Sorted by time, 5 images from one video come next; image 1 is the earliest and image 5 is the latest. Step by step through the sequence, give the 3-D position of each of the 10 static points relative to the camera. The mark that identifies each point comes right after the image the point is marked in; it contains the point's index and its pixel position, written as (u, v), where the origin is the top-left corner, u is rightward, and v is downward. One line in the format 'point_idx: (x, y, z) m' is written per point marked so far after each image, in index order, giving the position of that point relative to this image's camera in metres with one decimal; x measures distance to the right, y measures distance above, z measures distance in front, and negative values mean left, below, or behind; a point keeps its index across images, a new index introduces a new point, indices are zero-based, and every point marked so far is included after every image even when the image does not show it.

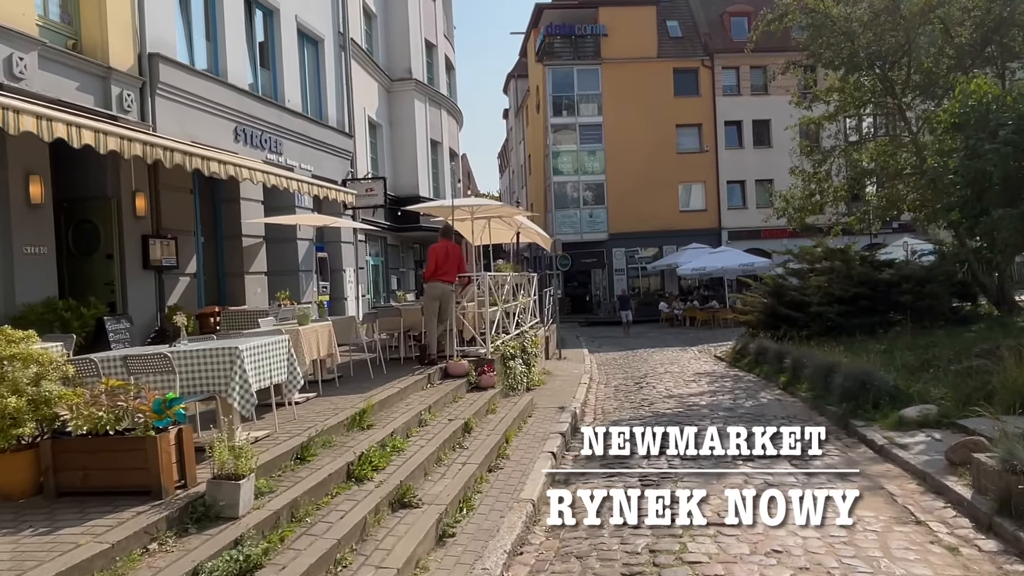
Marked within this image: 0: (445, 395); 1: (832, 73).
0: (-0.8, -1.3, +8.5) m
1: (+8.7, +5.8, +19.4) m
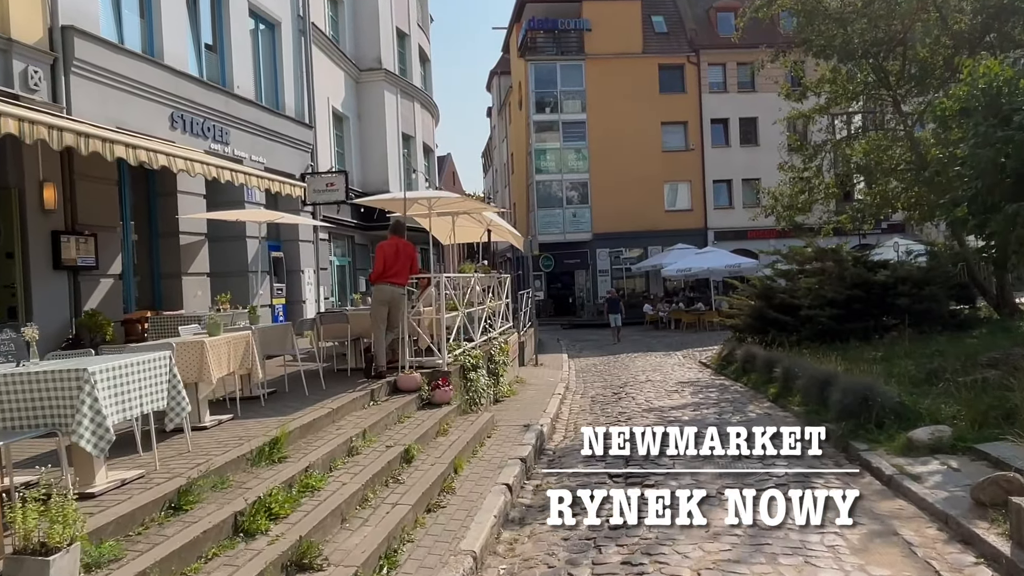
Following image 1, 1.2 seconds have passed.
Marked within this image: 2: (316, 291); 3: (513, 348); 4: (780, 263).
0: (-1.3, -1.3, +7.4) m
1: (+8.0, +5.8, +18.5) m
2: (-4.4, -0.1, +16.2) m
3: (0.0, -1.2, +14.6) m
4: (+6.2, +0.6, +16.6) m
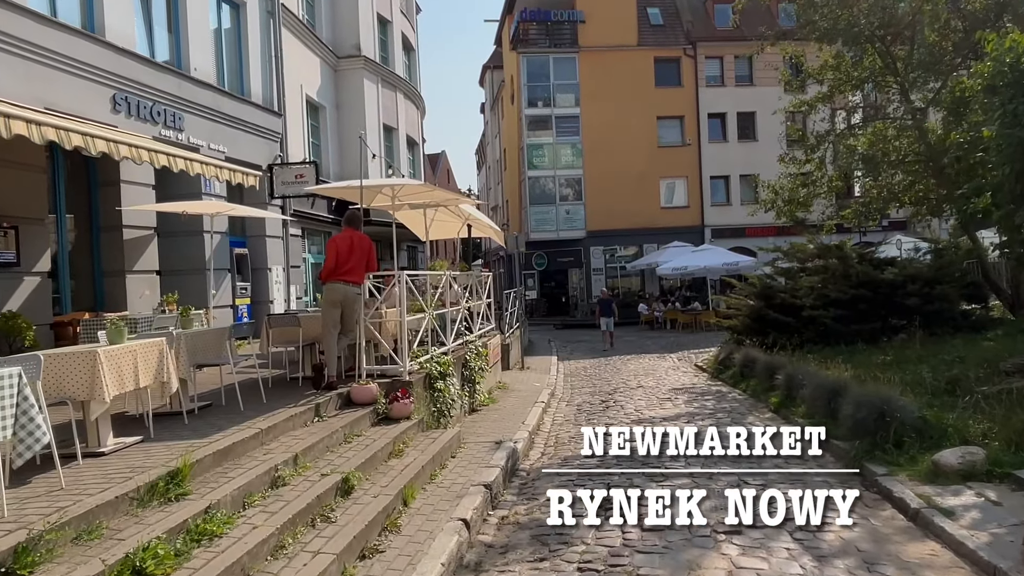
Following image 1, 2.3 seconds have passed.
0: (-1.6, -1.3, +6.4) m
1: (+7.6, +5.8, +17.5) m
2: (-4.8, -0.1, +15.1) m
3: (-0.3, -1.2, +13.5) m
4: (+5.9, +0.6, +15.6) m
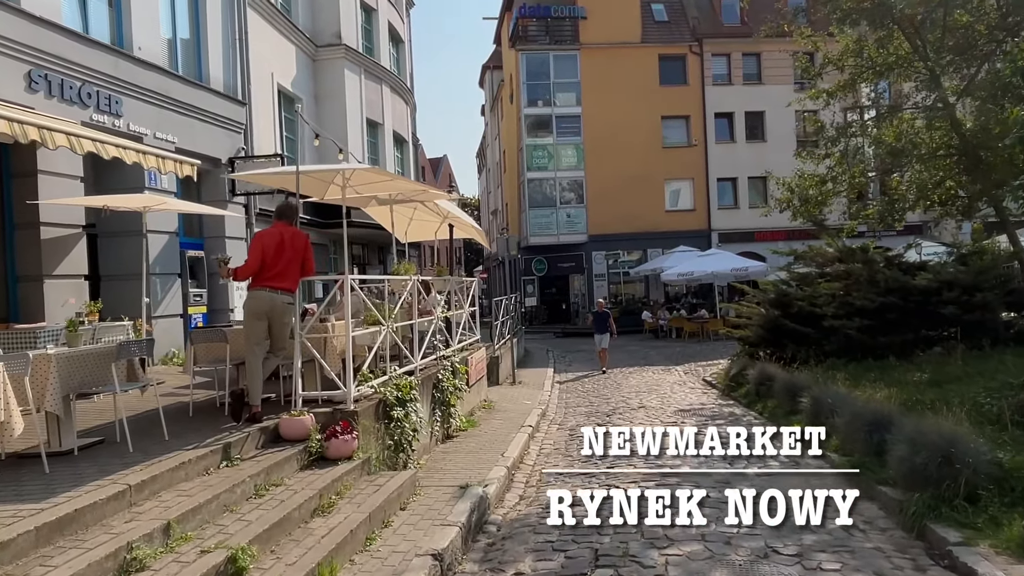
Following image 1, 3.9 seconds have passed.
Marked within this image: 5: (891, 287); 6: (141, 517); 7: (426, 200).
0: (-1.9, -1.4, +4.9) m
1: (+7.4, +5.6, +16.0) m
2: (-5.0, -0.2, +13.7) m
3: (-0.6, -1.3, +12.1) m
4: (+5.6, +0.5, +14.1) m
5: (+6.7, 0.0, +12.7) m
6: (-2.2, -1.4, +4.3) m
7: (-1.2, +1.2, +9.9) m
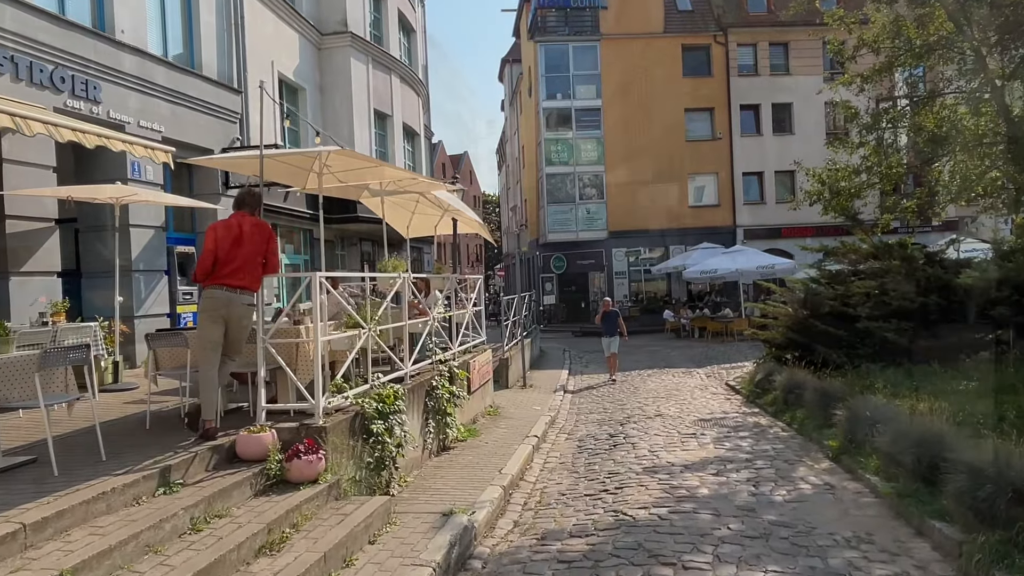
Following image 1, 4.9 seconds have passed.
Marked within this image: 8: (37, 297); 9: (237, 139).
0: (-2.0, -1.4, +4.1) m
1: (+7.7, +5.7, +14.9) m
2: (-4.8, -0.1, +13.0) m
3: (-0.5, -1.3, +11.2) m
4: (+5.8, +0.5, +13.1) m
5: (+6.8, 0.0, +11.6) m
6: (-2.4, -1.4, +3.5) m
7: (-1.2, +1.2, +9.1) m
8: (-5.9, -0.1, +8.8) m
9: (-5.0, +2.7, +13.2) m
